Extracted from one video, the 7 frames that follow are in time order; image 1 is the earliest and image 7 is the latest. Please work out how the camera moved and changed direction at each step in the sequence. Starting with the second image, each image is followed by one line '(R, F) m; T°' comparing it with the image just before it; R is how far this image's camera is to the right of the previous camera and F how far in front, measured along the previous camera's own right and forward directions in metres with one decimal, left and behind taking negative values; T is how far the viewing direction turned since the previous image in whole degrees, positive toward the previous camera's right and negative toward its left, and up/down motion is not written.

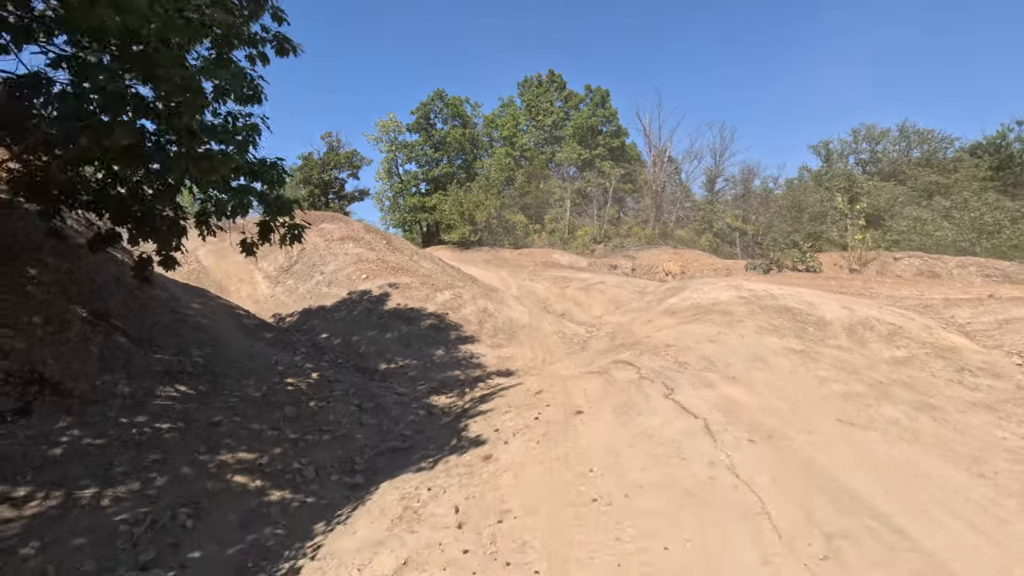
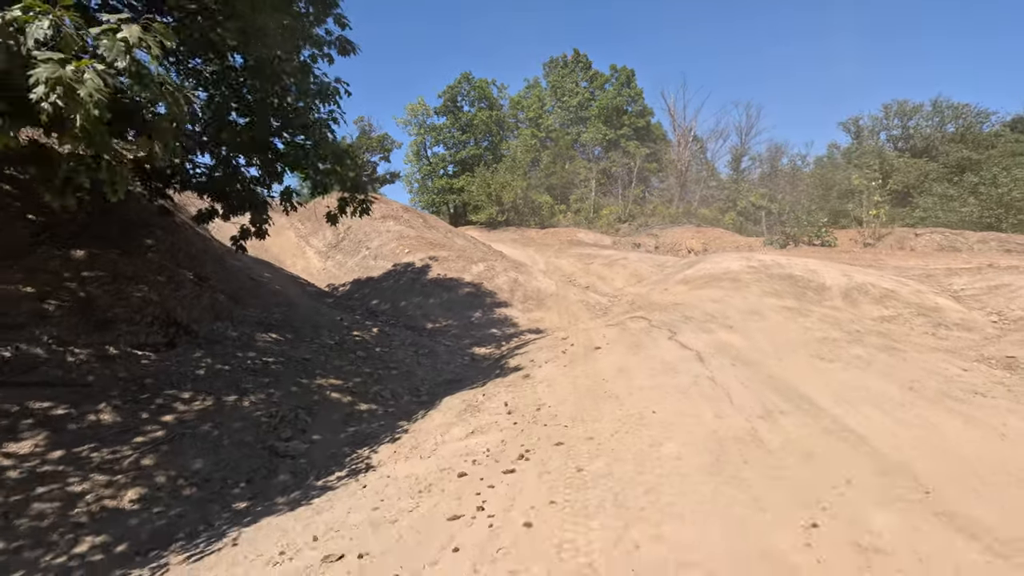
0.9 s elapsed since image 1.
(-0.1, -1.1) m; -3°
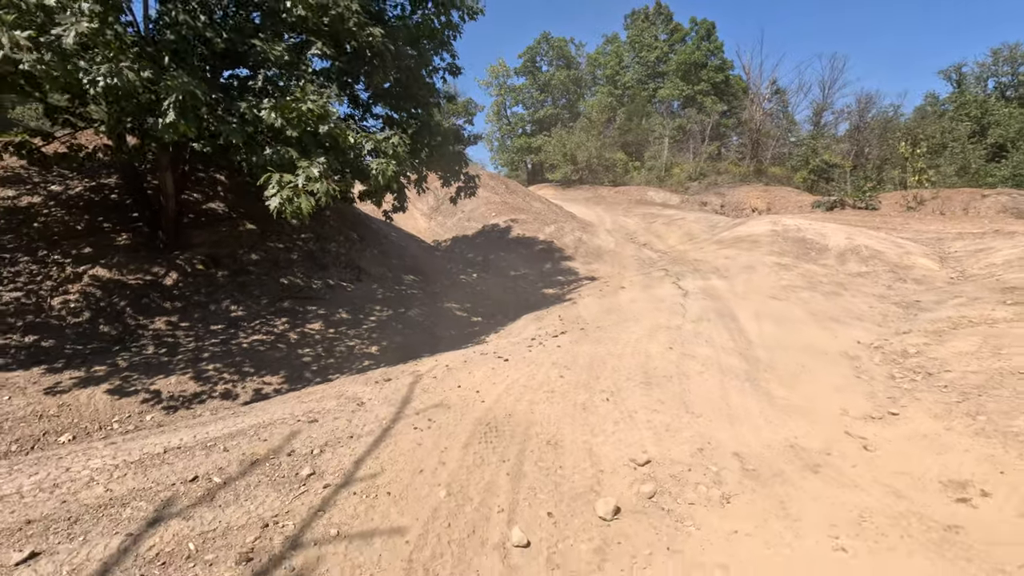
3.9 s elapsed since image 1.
(+0.3, -3.1) m; -8°
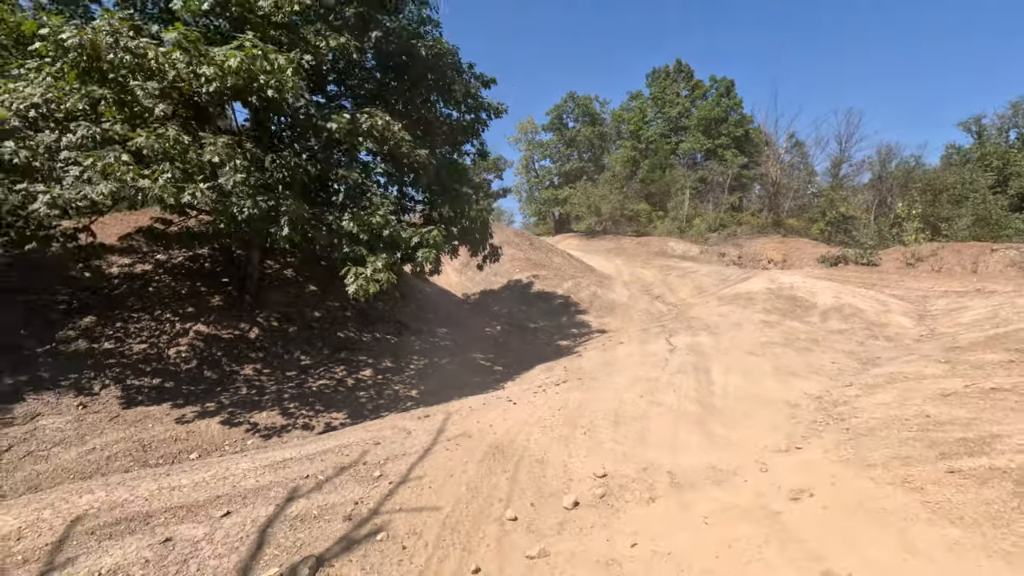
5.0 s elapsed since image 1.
(+0.3, -1.7) m; -3°
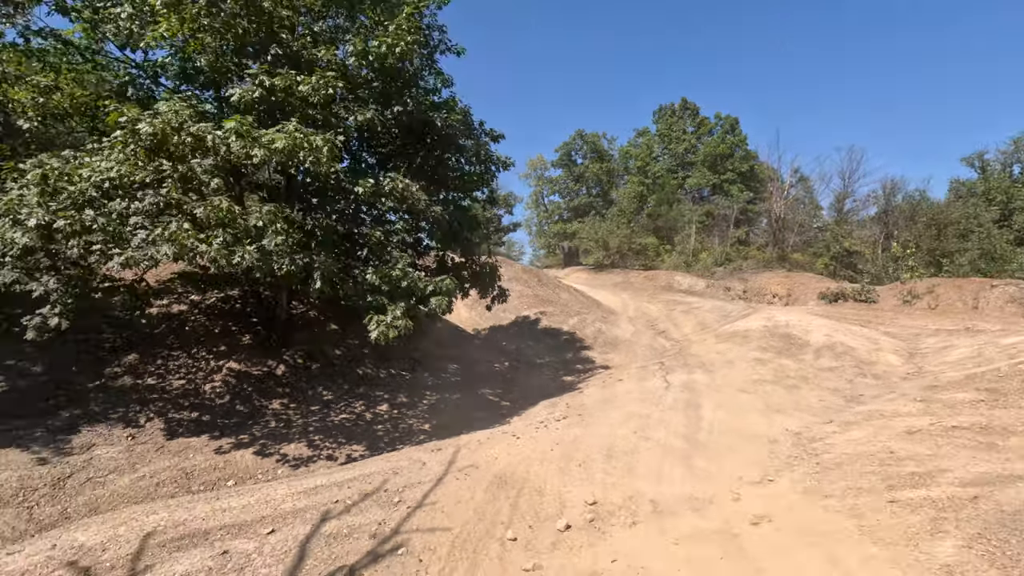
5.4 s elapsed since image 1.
(+0.1, -0.8) m; -1°
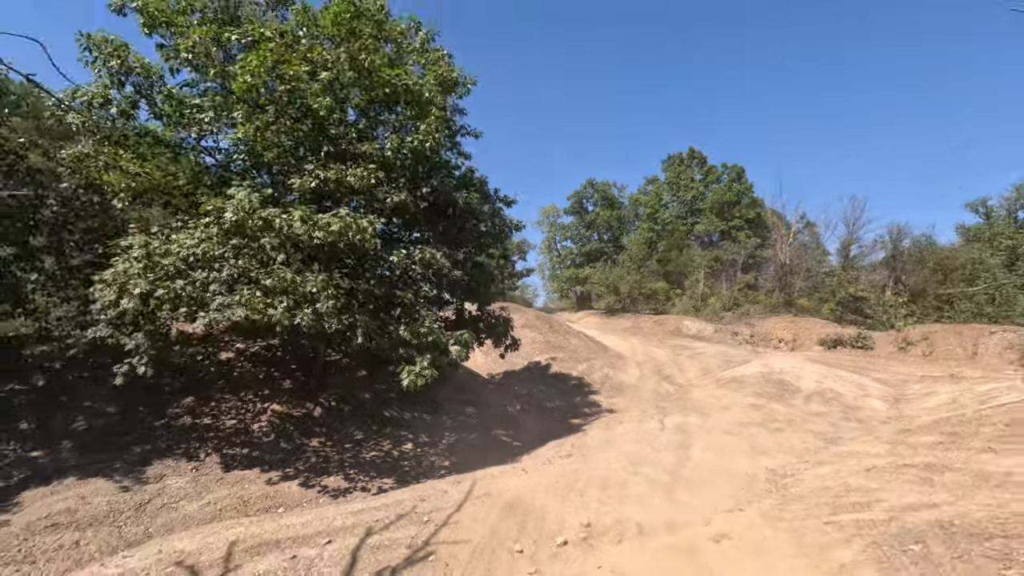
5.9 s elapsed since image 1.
(+0.1, -1.3) m; -2°
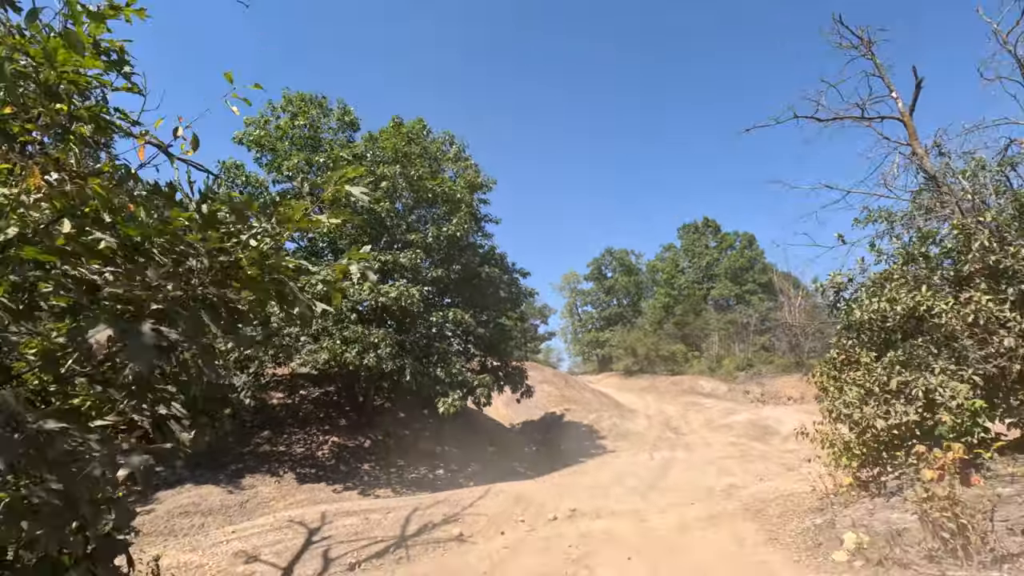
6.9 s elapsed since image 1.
(+0.4, -2.8) m; -3°
